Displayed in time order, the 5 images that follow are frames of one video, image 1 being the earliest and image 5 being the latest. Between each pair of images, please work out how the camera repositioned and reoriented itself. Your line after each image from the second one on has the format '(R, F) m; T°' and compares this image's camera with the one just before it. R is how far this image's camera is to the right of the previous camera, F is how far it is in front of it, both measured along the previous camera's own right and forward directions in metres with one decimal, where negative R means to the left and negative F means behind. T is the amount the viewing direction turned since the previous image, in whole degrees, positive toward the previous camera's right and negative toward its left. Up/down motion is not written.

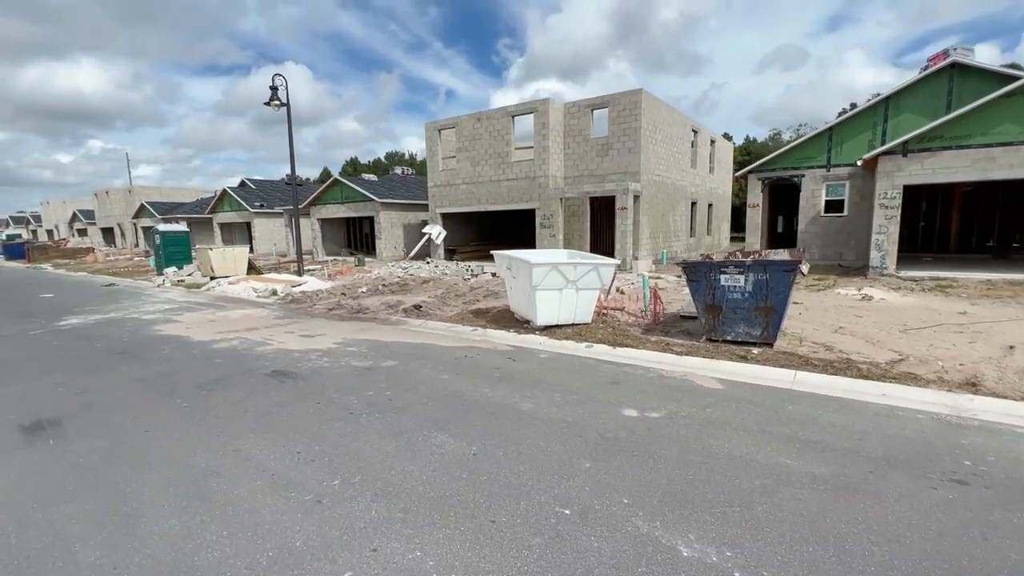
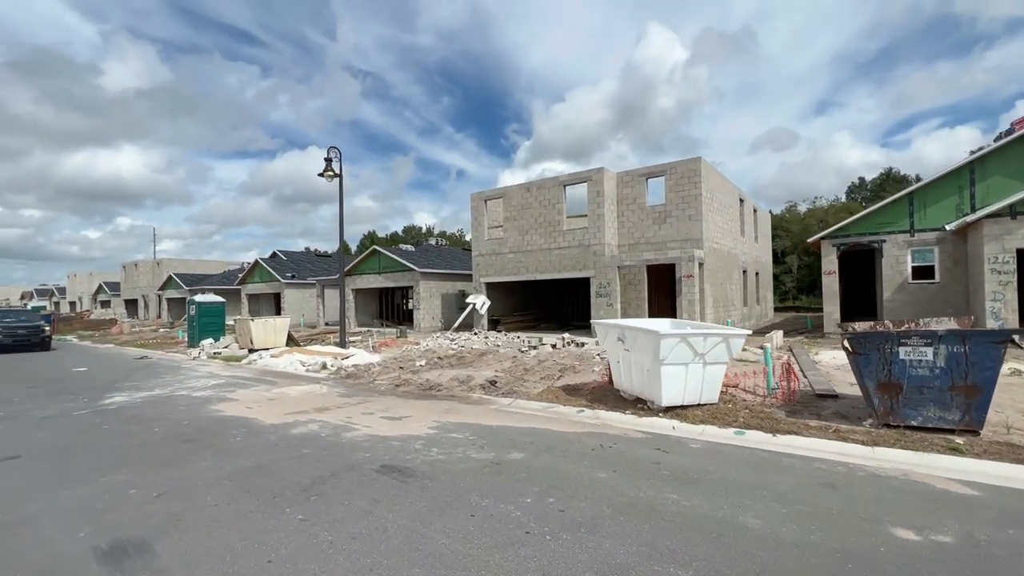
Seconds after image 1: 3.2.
(-1.8, +1.0) m; -1°
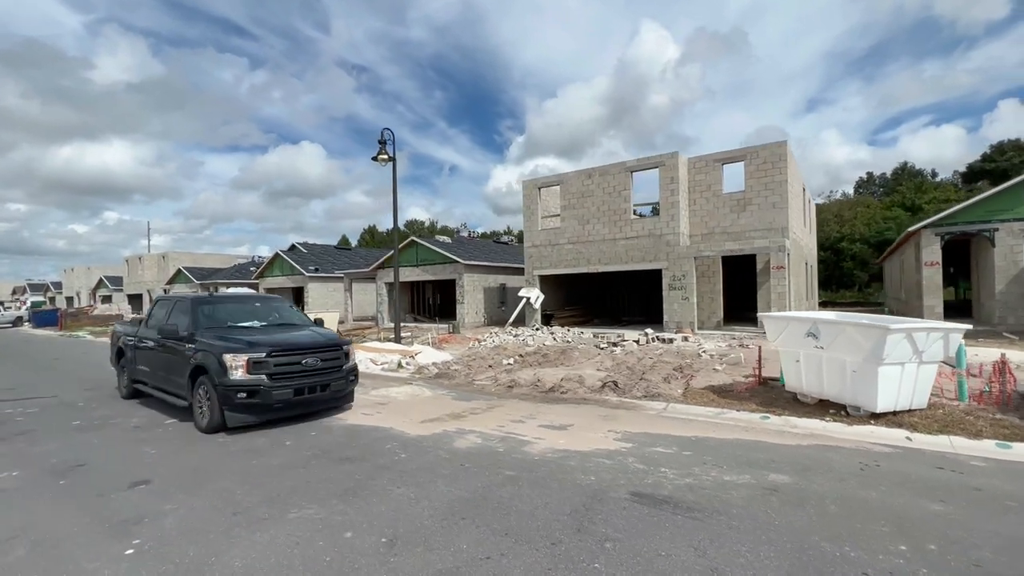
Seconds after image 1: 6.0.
(-2.7, +1.2) m; +1°
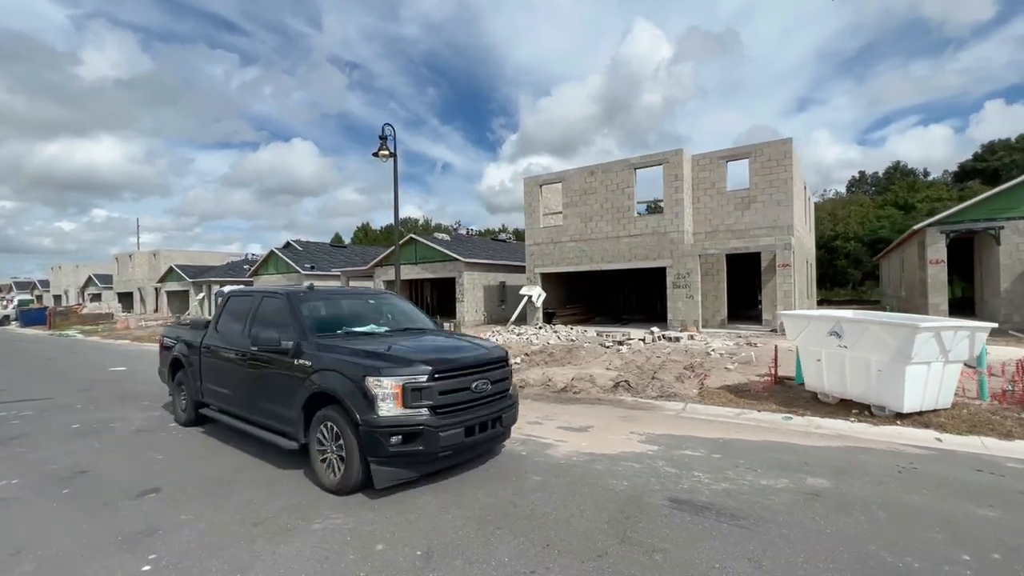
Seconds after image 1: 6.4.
(-0.4, +0.2) m; +1°
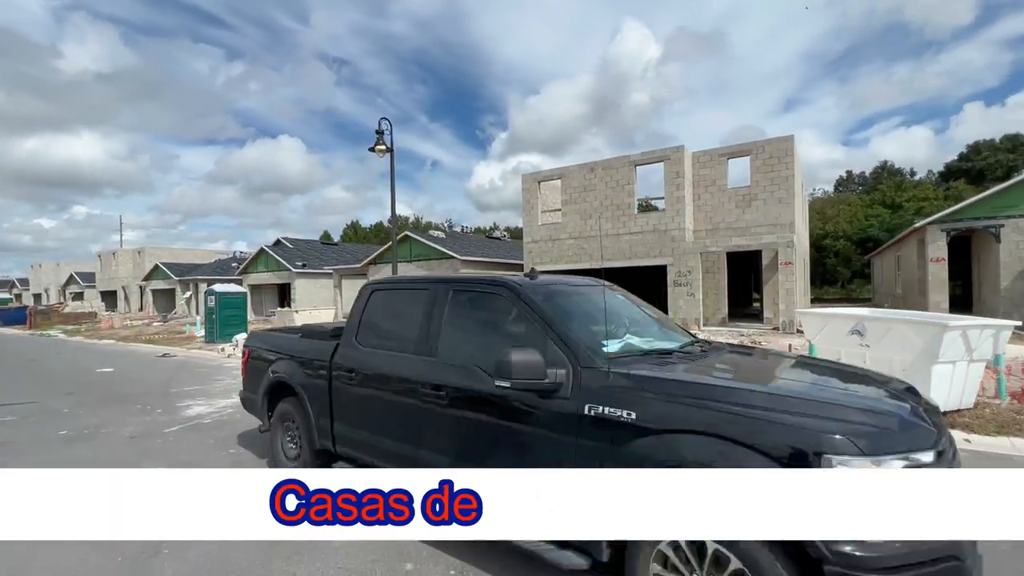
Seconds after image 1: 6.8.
(-0.4, +0.3) m; +1°
